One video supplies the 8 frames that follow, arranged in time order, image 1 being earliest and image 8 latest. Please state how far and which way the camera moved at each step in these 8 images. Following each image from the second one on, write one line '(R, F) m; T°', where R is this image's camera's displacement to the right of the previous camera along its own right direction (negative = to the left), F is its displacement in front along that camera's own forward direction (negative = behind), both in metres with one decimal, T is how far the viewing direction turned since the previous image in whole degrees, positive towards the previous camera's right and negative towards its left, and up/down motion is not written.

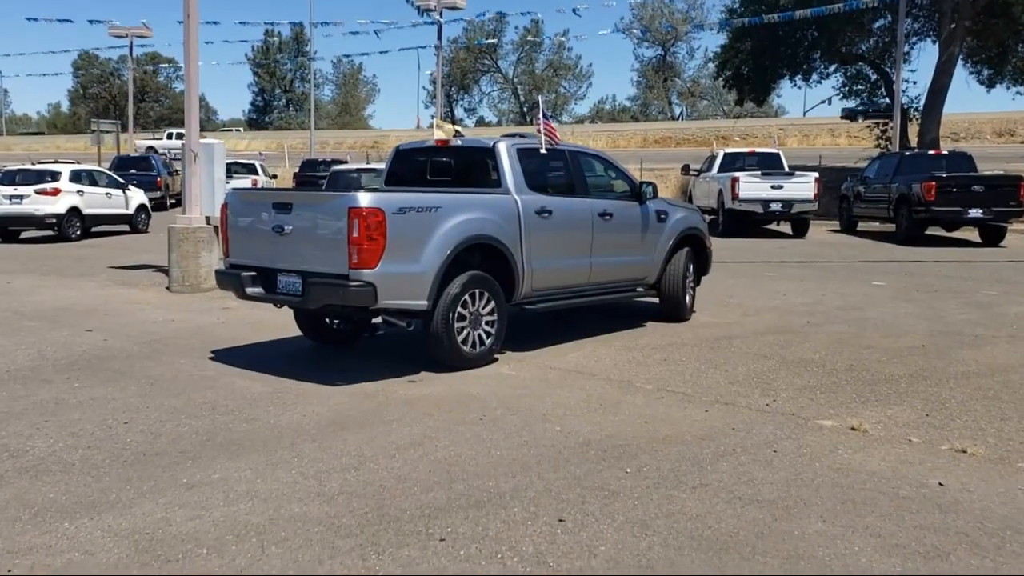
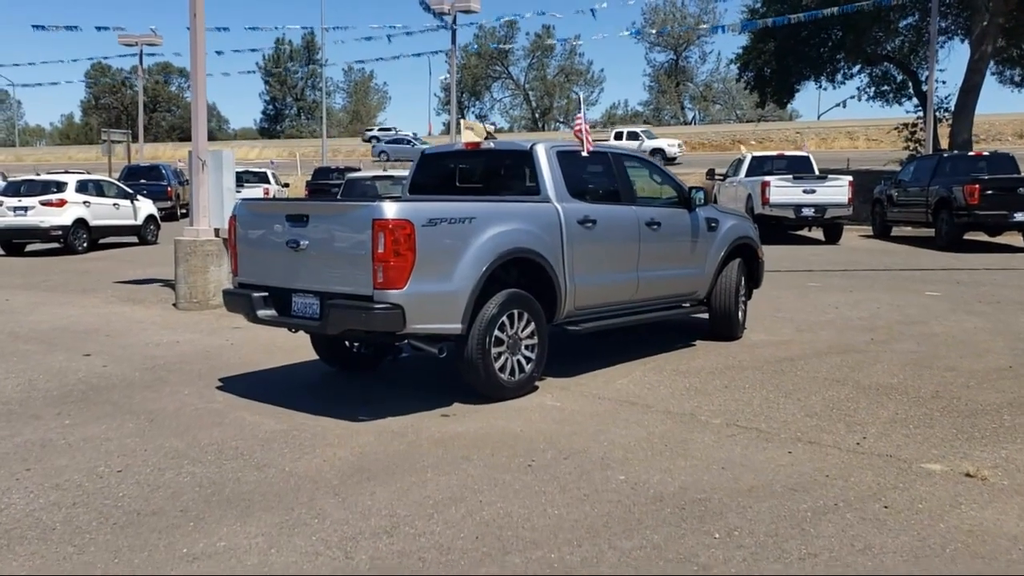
(-0.3, +1.0) m; -1°
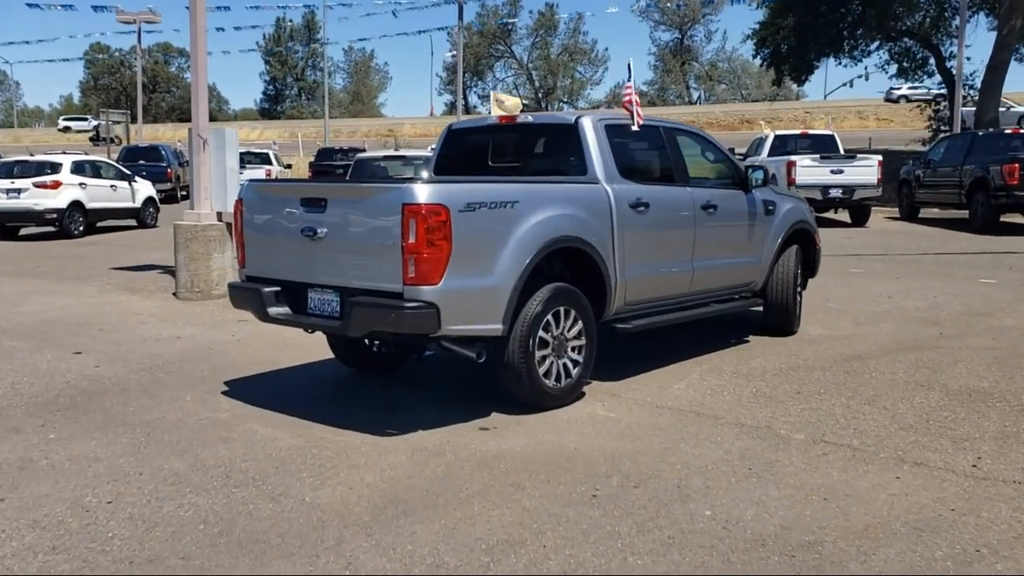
(-0.3, +1.0) m; 0°
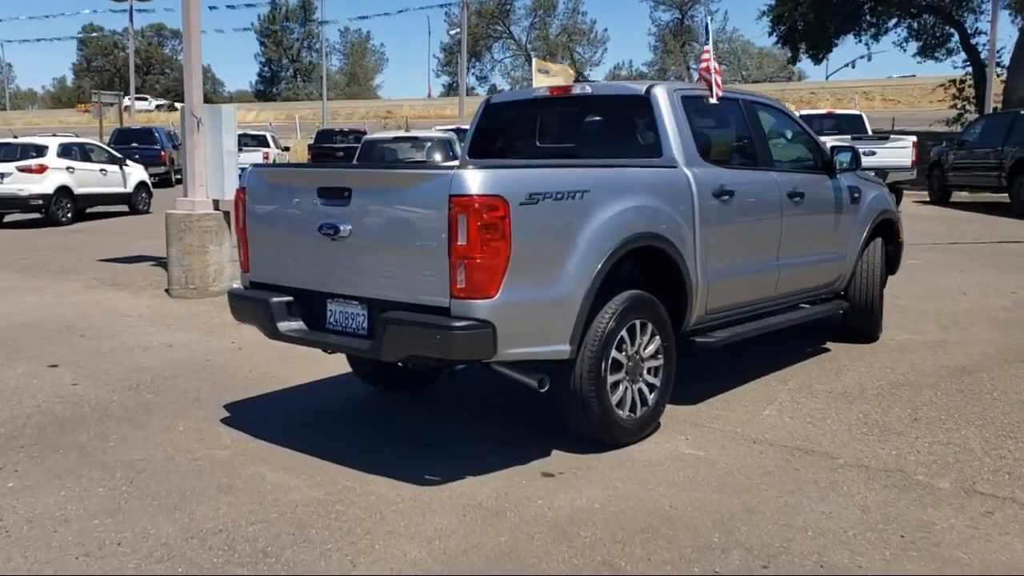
(-0.4, +1.3) m; 0°
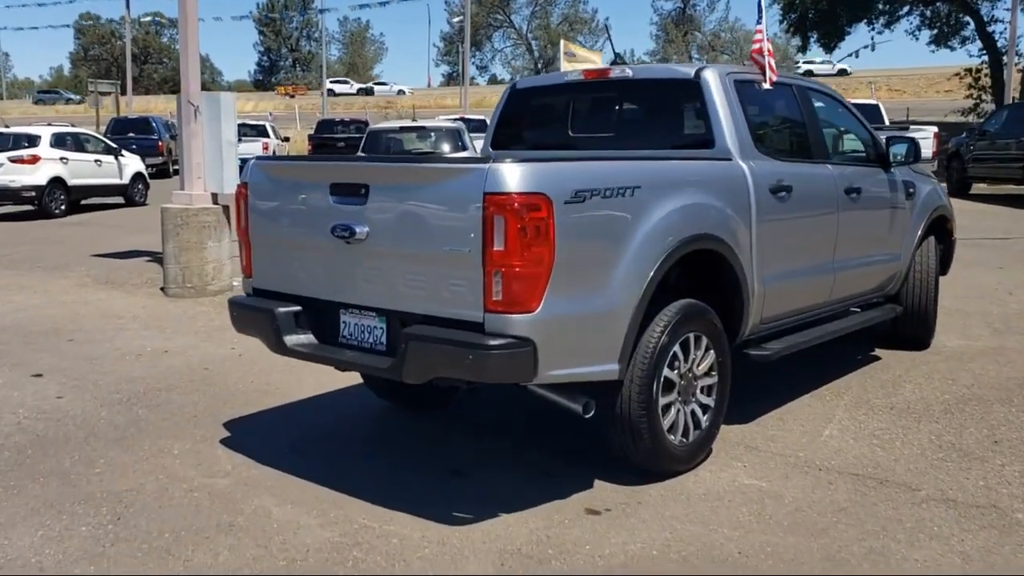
(-0.2, +0.7) m; 0°
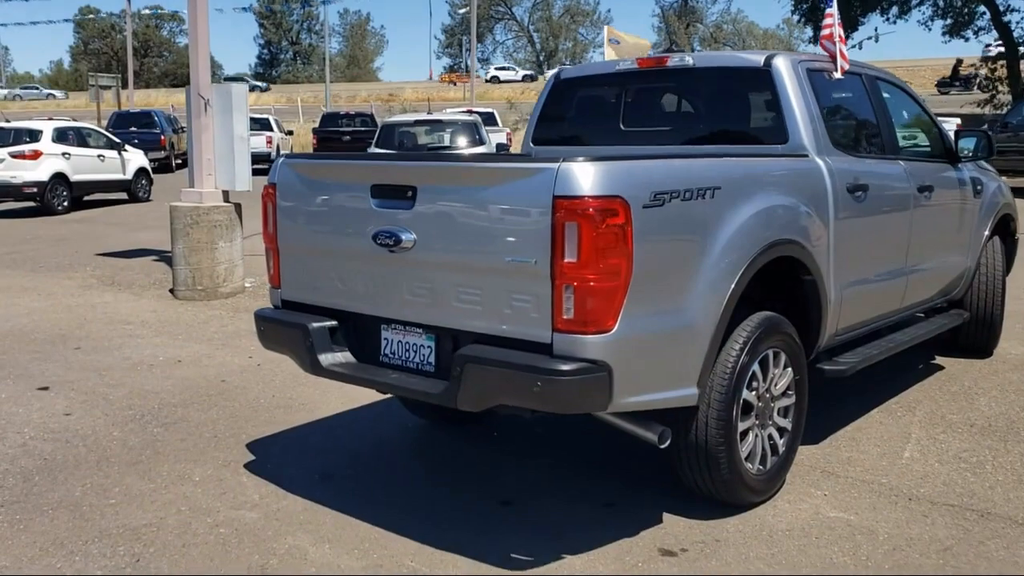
(-0.3, +0.5) m; 0°
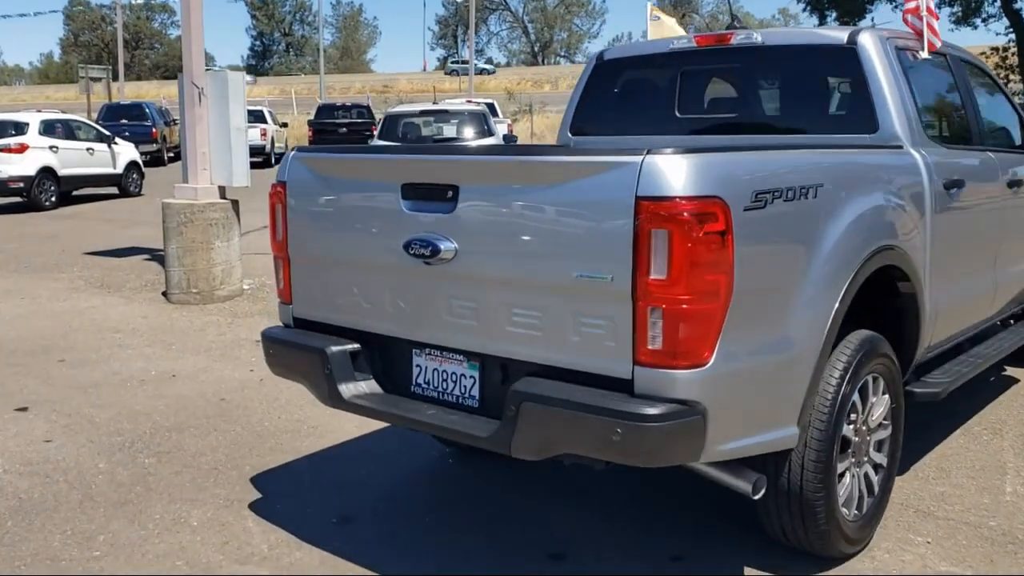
(-0.2, +0.7) m; 0°
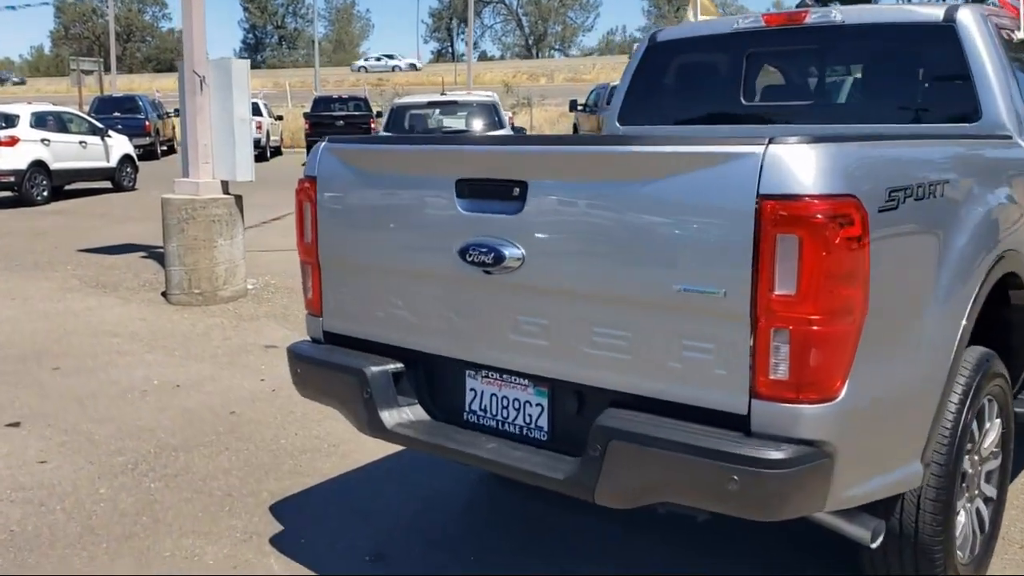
(-0.3, +0.5) m; 0°
